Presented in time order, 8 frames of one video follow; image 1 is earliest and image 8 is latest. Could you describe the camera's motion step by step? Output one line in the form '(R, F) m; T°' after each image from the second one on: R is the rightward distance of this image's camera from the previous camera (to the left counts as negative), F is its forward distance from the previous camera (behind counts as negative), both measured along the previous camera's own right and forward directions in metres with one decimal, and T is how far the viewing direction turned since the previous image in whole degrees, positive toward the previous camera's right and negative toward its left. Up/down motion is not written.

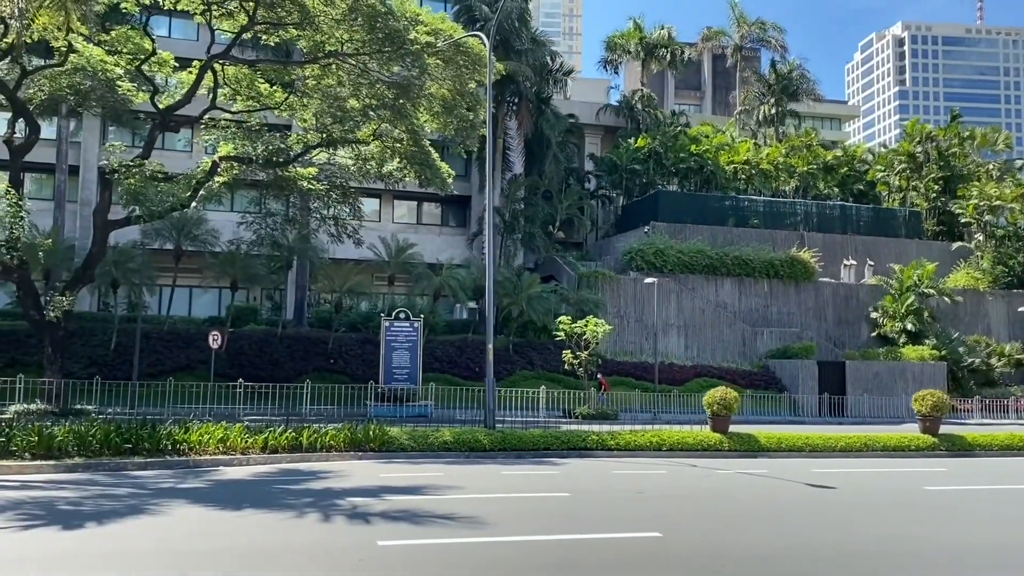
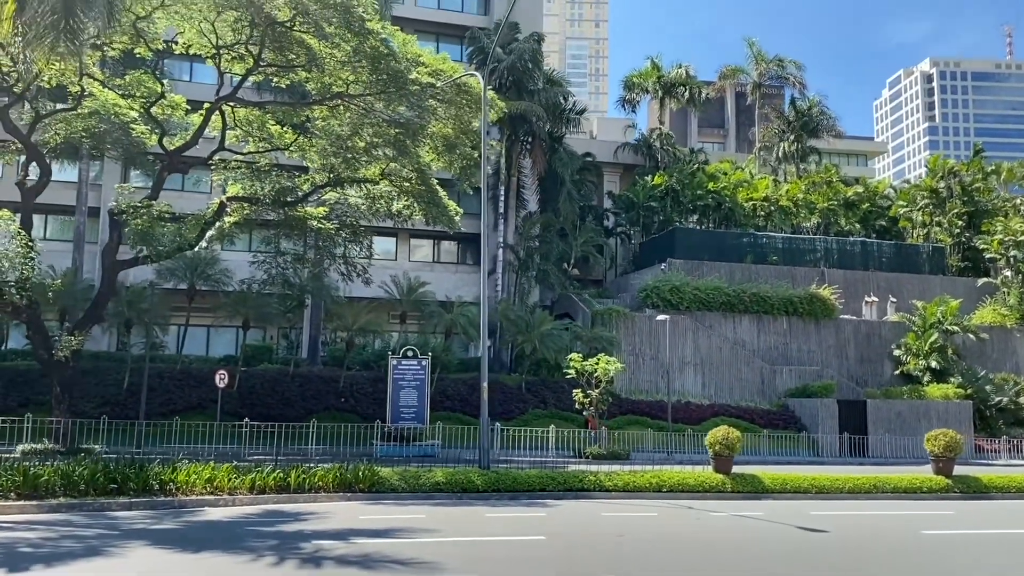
(+0.6, +0.1) m; -2°
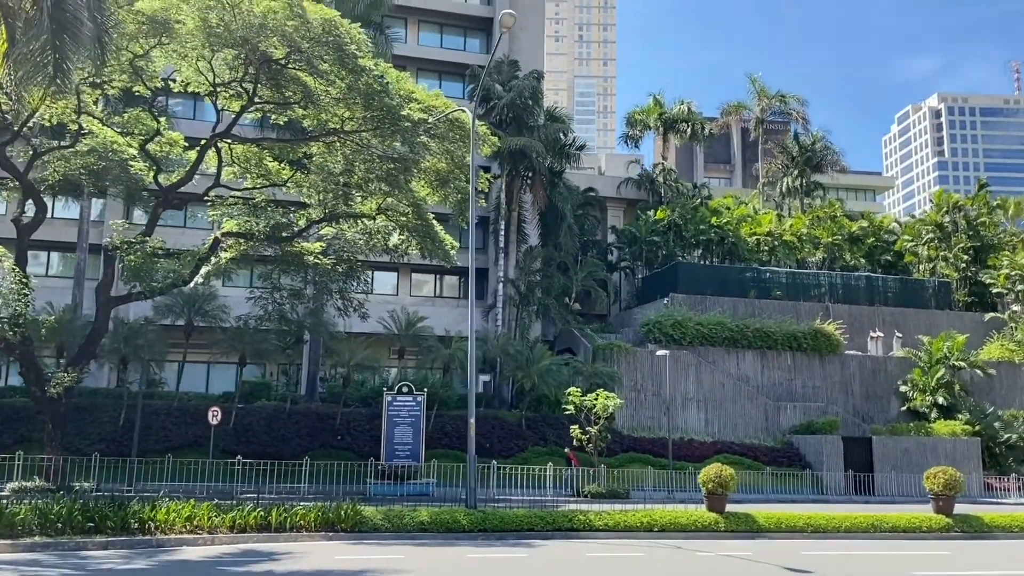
(+0.4, +0.1) m; -1°
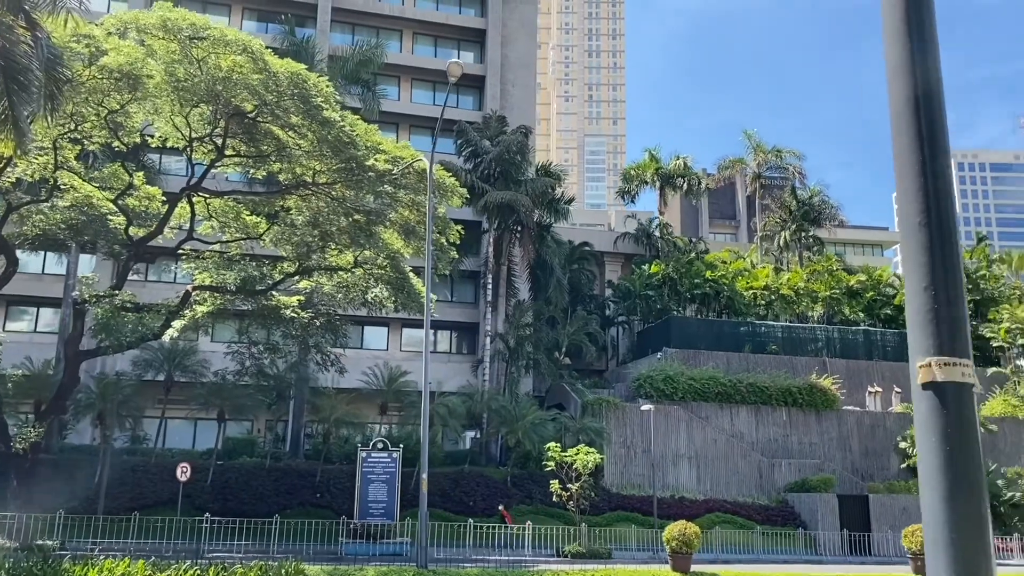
(+1.1, +0.2) m; -1°
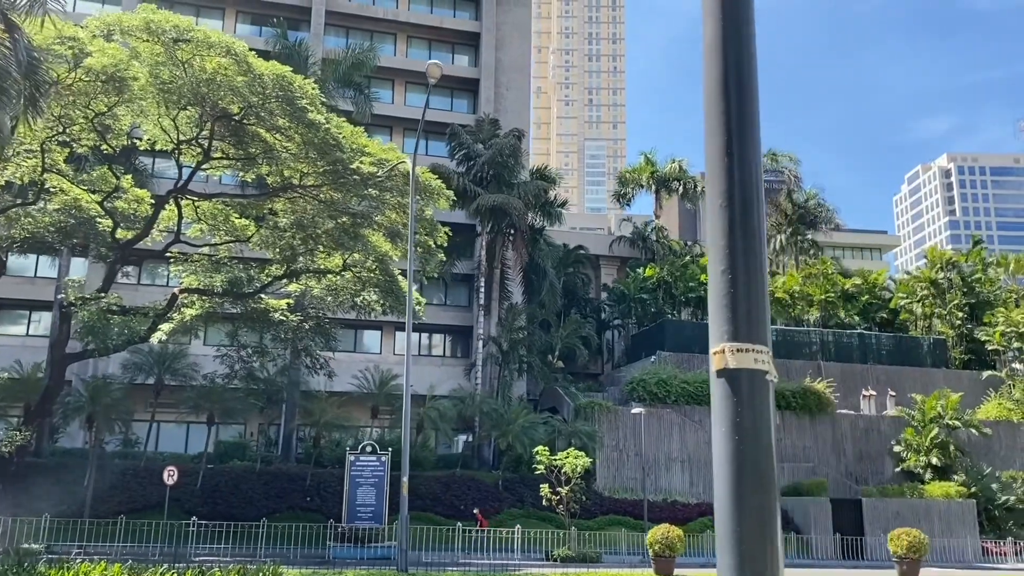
(+0.4, +0.1) m; 0°
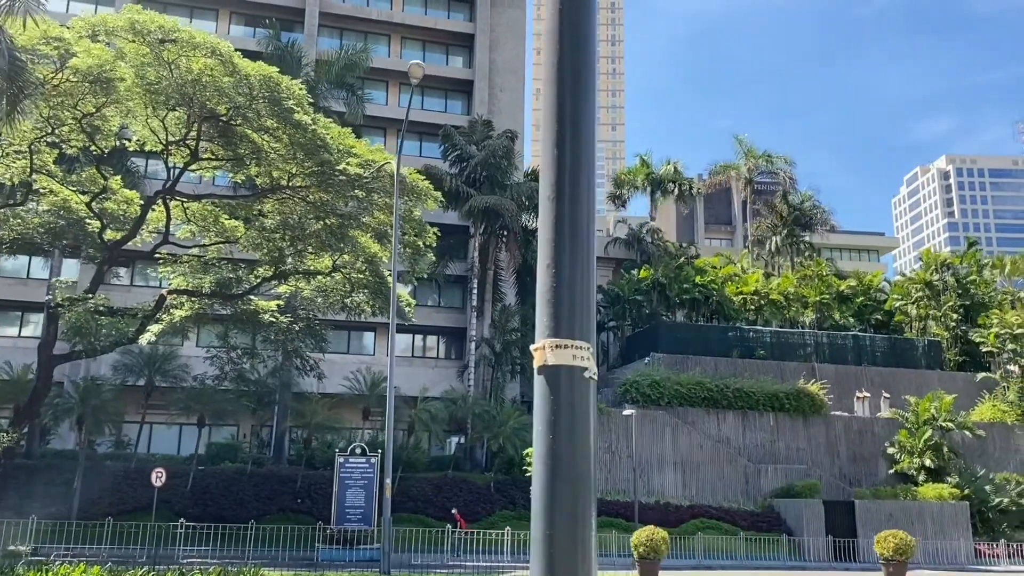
(+0.3, 0.0) m; 0°
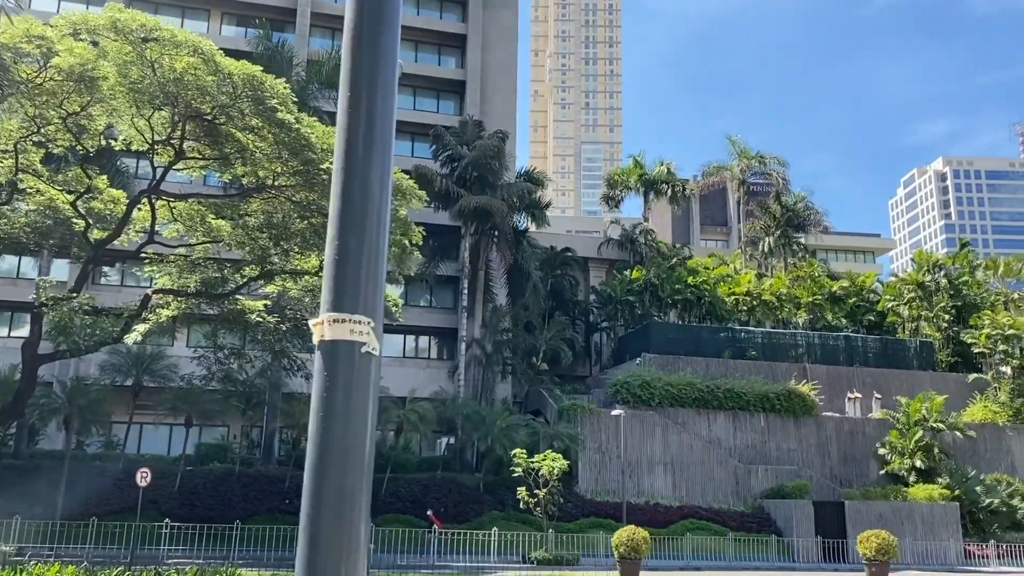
(+0.3, 0.0) m; 0°
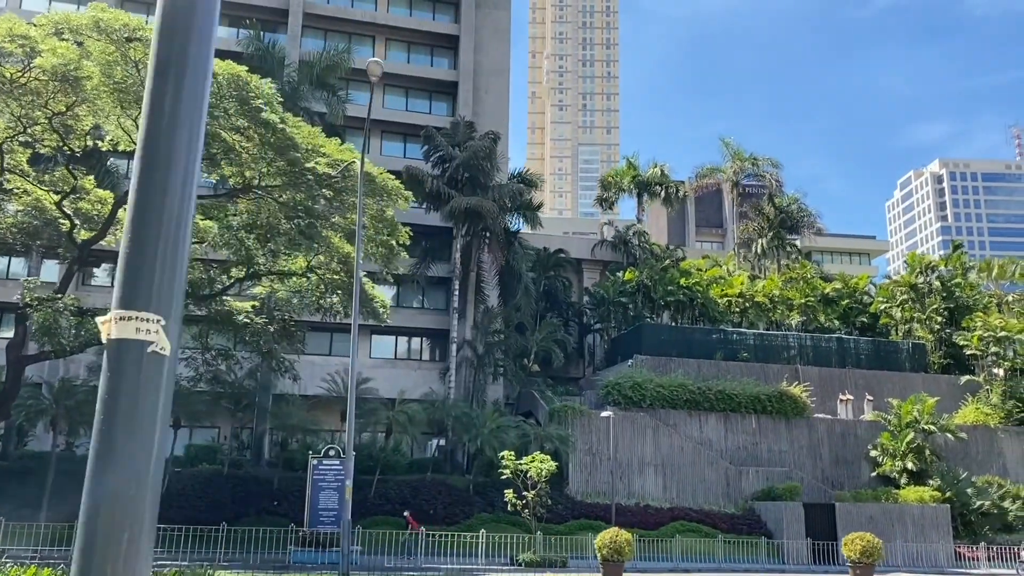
(+0.3, +0.1) m; 0°
